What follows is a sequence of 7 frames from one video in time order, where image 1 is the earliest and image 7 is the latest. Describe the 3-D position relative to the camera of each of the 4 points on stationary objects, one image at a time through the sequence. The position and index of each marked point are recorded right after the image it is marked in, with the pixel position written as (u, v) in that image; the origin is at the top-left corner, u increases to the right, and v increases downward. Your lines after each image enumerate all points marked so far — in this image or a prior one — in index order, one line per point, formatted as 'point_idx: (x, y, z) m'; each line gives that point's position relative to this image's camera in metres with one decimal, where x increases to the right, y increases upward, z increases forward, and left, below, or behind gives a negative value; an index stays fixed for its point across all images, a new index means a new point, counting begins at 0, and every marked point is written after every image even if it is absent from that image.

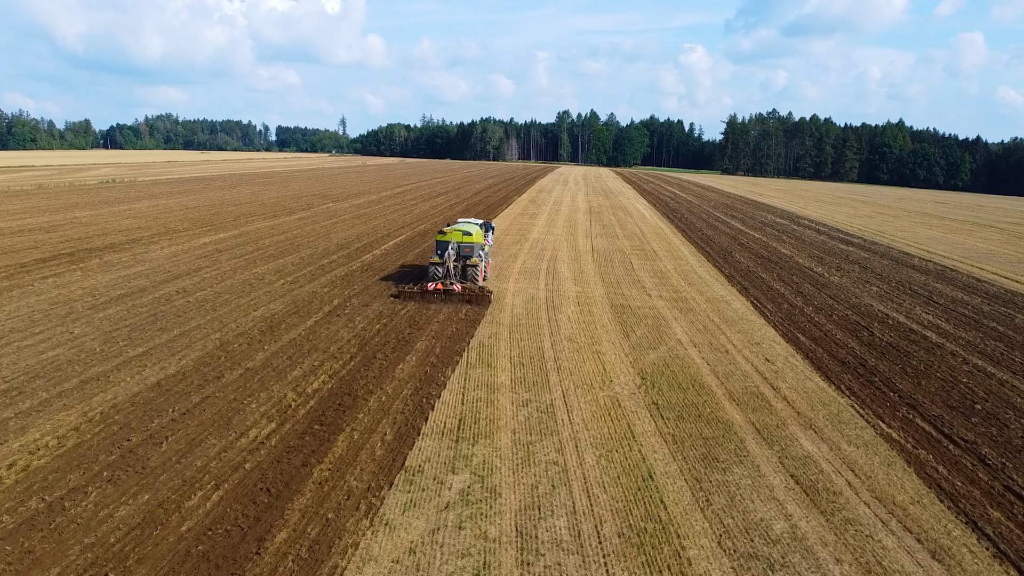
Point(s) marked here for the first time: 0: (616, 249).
0: (+2.6, +1.0, +19.9) m
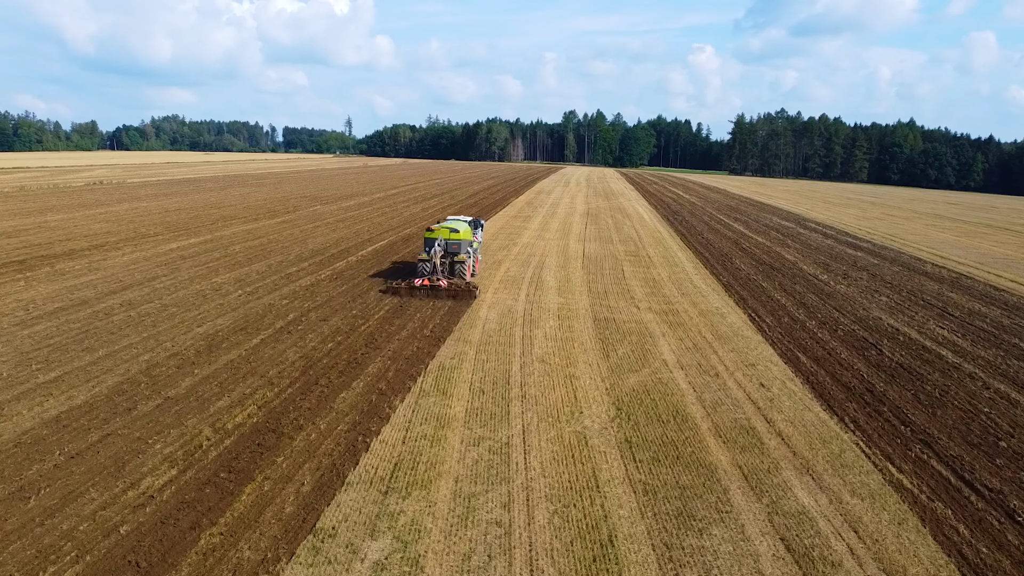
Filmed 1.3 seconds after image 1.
0: (+2.2, +0.8, +18.8) m
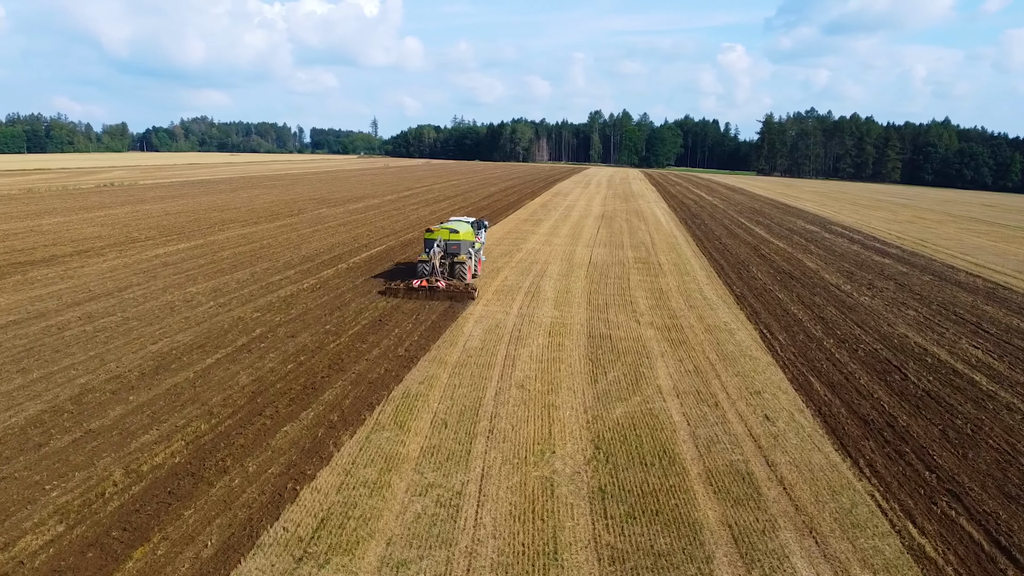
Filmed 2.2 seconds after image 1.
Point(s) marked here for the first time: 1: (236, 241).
0: (+2.3, +0.6, +17.7) m
1: (-6.6, +1.2, +19.5) m
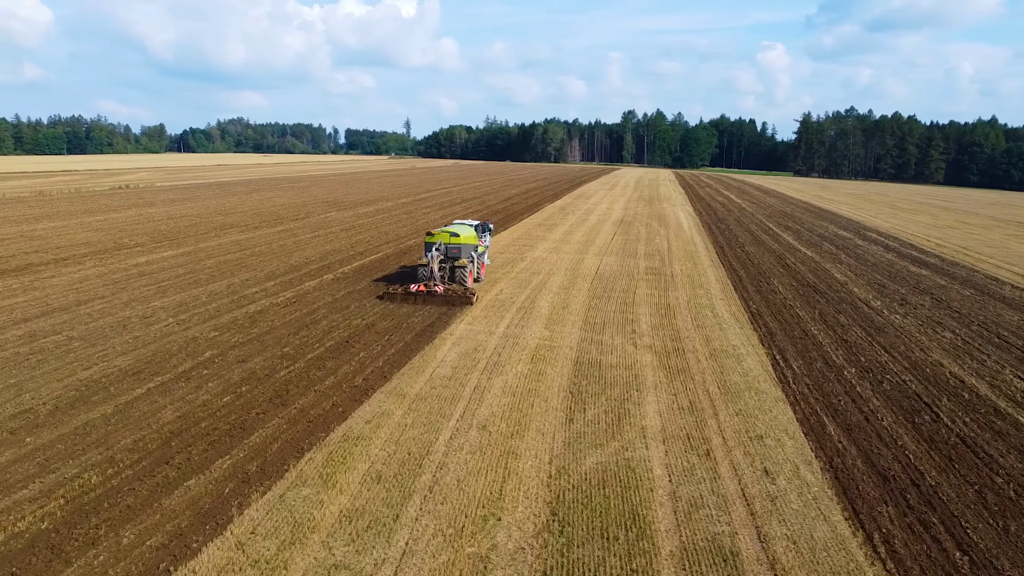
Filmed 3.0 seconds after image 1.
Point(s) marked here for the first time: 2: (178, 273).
0: (+2.3, +0.3, +16.5) m
1: (-6.5, +1.0, +18.6) m
2: (-6.1, +0.3, +14.8) m
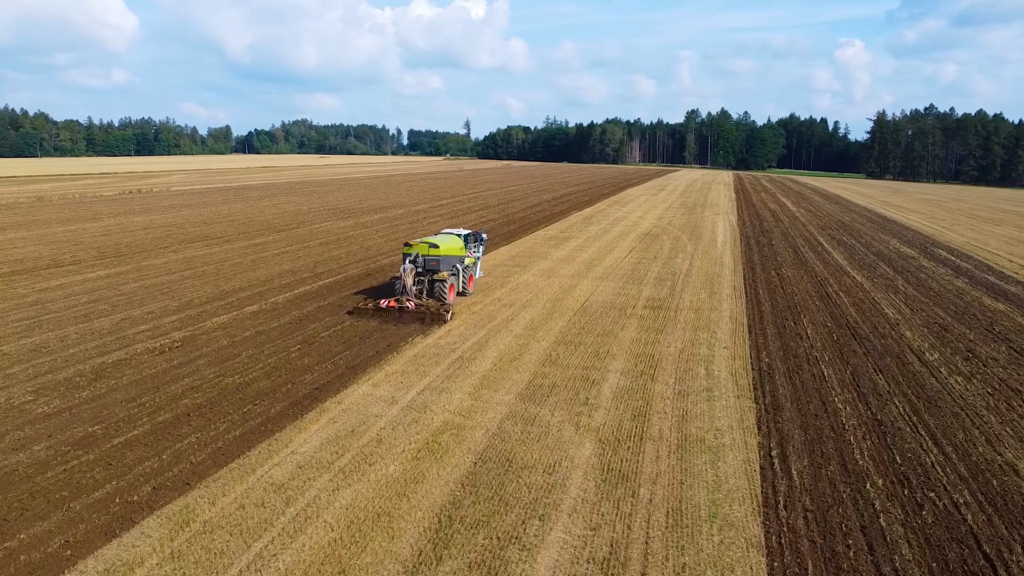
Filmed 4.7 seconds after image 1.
0: (+1.8, -0.3, +13.5) m
1: (-6.8, +0.5, +16.3) m
2: (-6.8, -0.2, +12.6) m
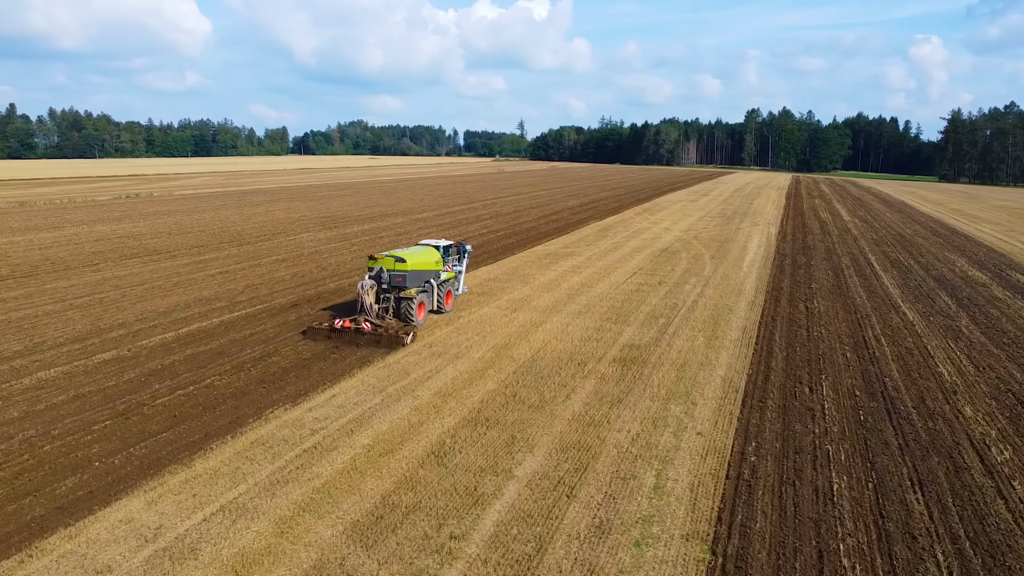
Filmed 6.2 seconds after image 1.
0: (+0.9, -0.9, +10.4) m
1: (-7.5, 0.0, +13.9) m
2: (-7.7, -0.7, +10.1) m
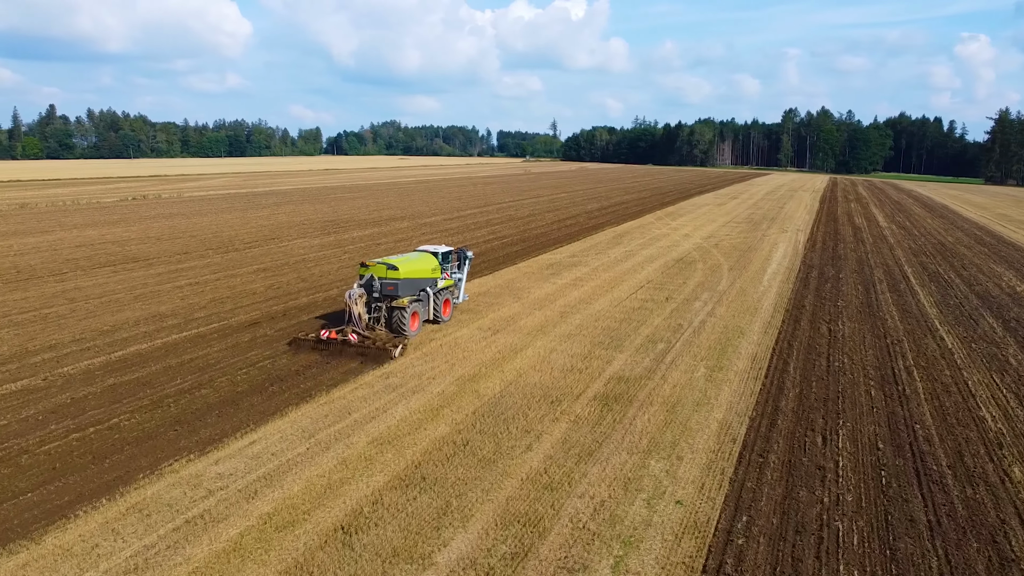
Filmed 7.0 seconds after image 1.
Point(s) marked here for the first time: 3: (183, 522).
0: (+0.5, -1.1, +9.0) m
1: (-7.7, -0.2, +12.8) m
2: (-8.1, -0.9, +9.1) m
3: (-2.4, -1.7, +5.9) m
